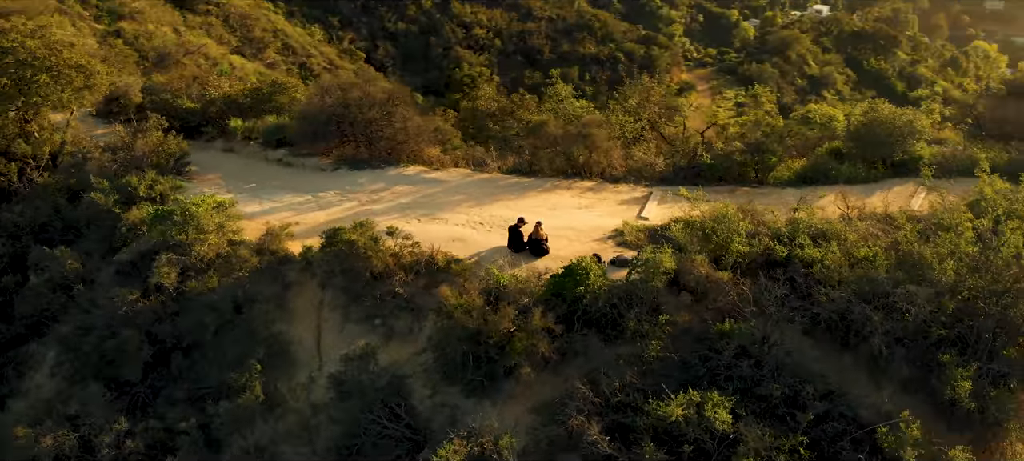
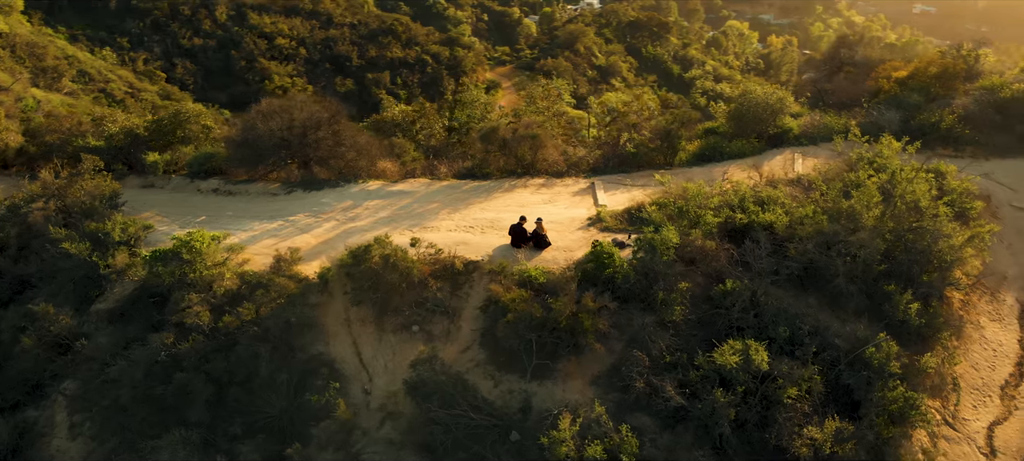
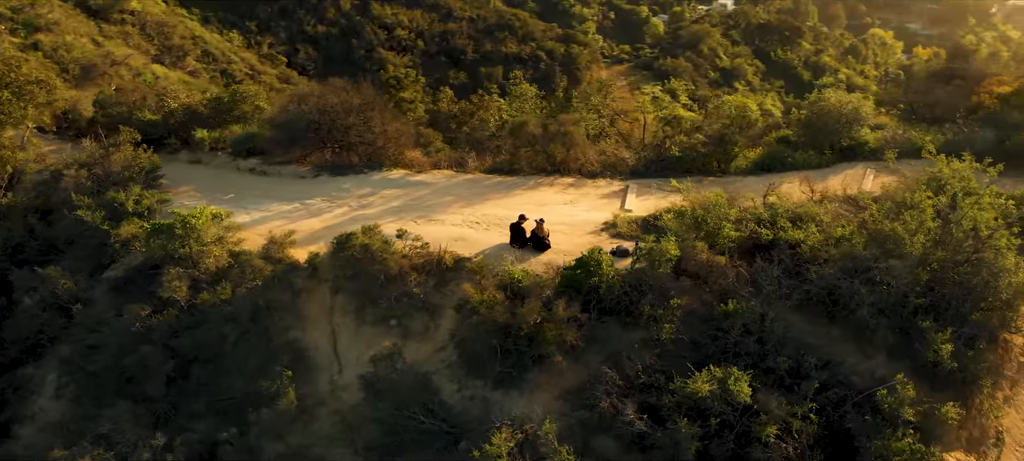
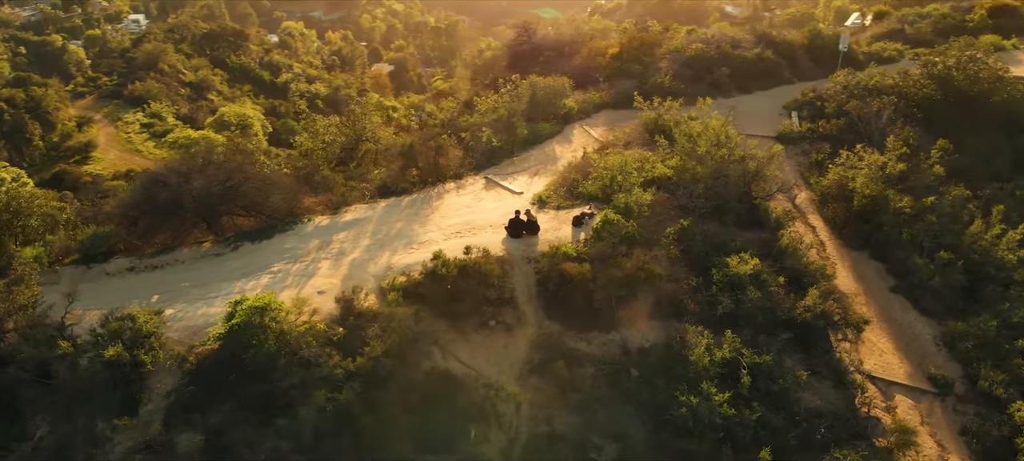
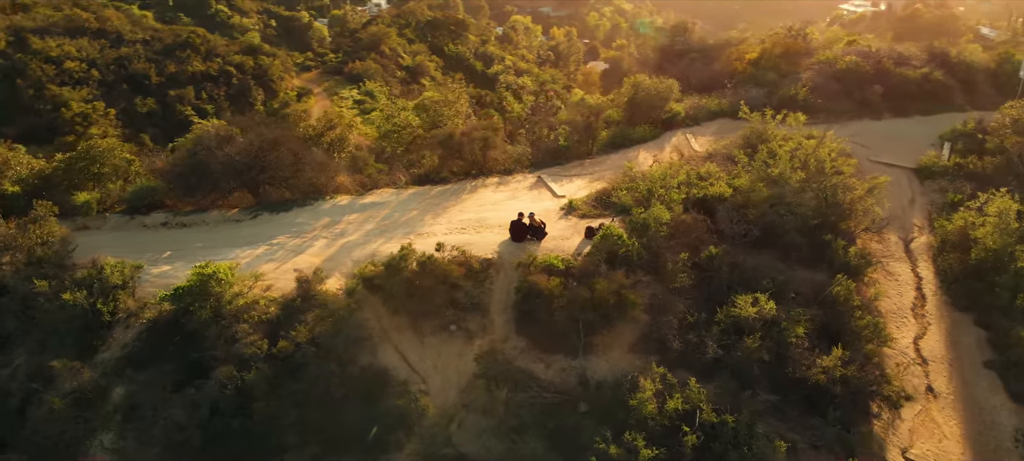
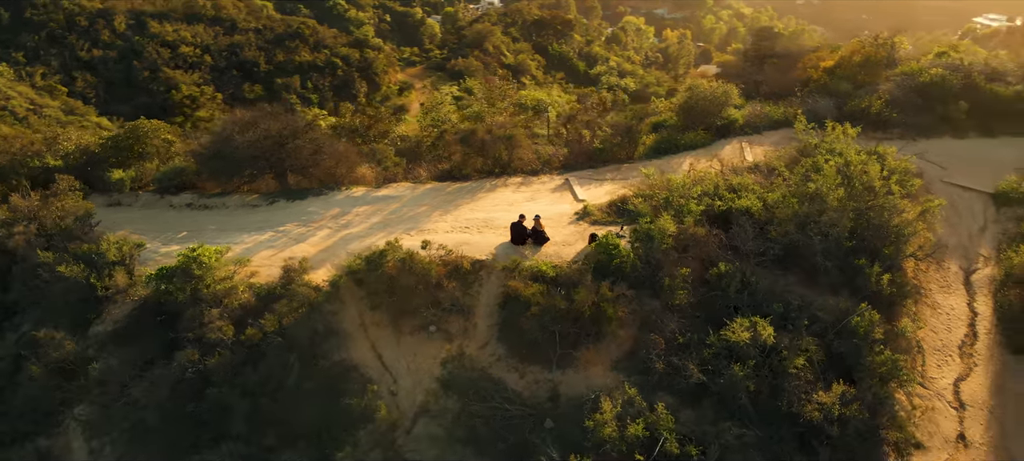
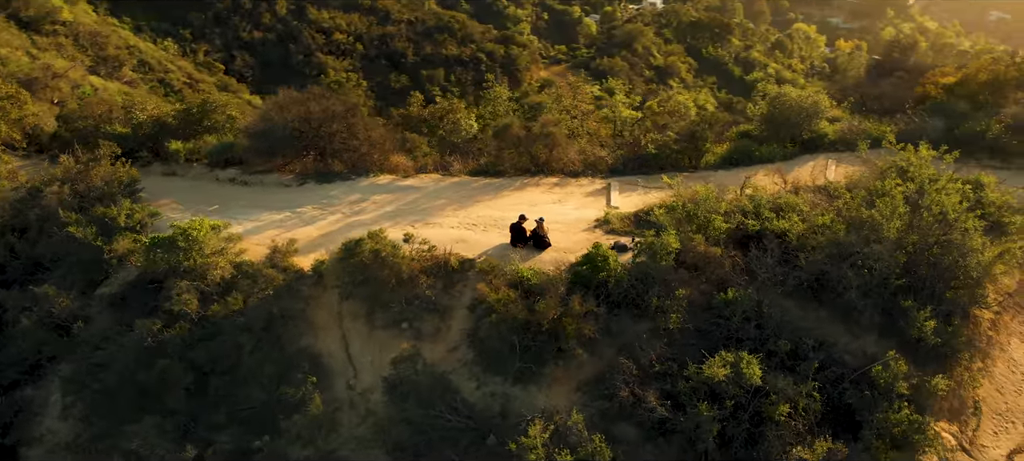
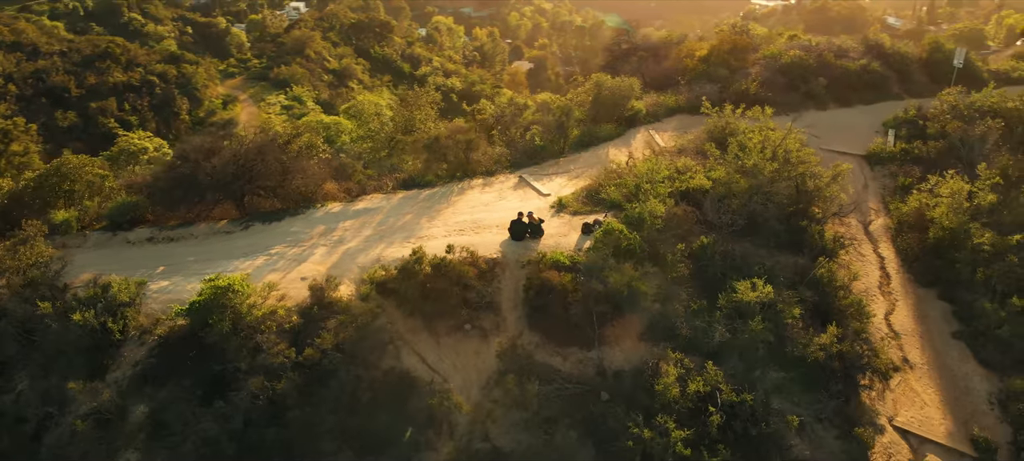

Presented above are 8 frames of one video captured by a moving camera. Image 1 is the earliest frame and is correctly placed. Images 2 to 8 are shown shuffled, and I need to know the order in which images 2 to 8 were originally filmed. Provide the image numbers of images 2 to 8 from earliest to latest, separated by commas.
3, 7, 2, 6, 5, 8, 4
